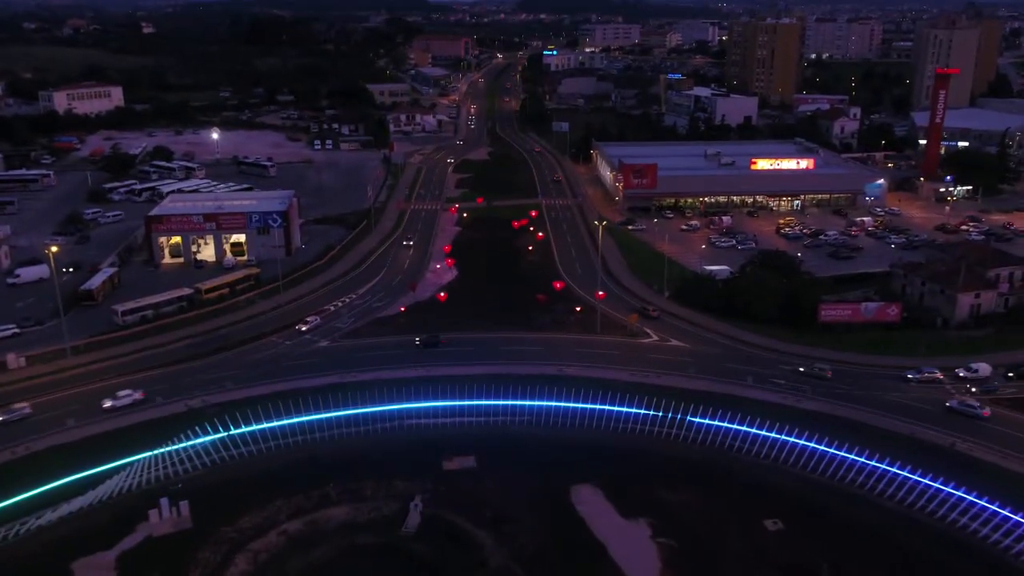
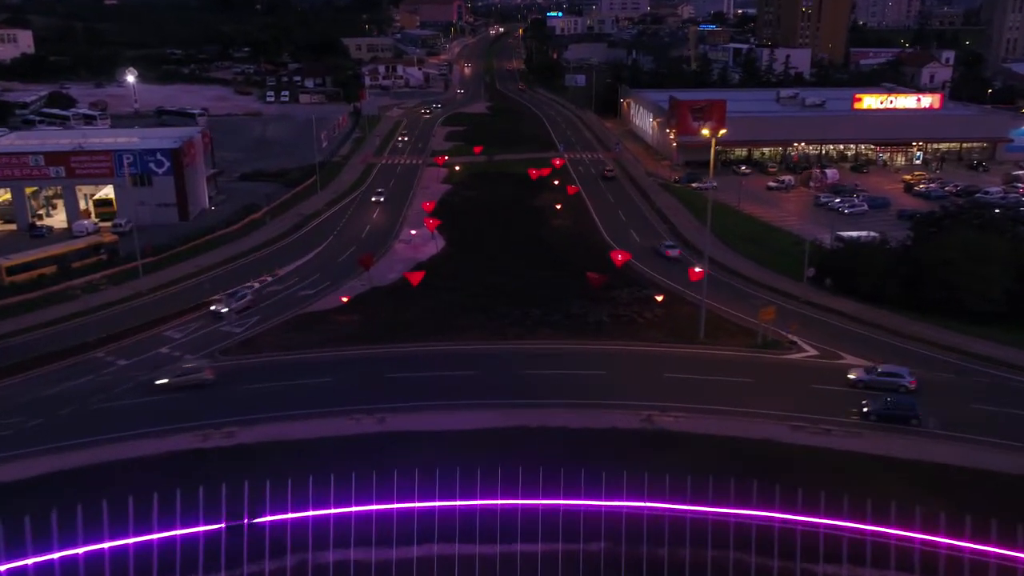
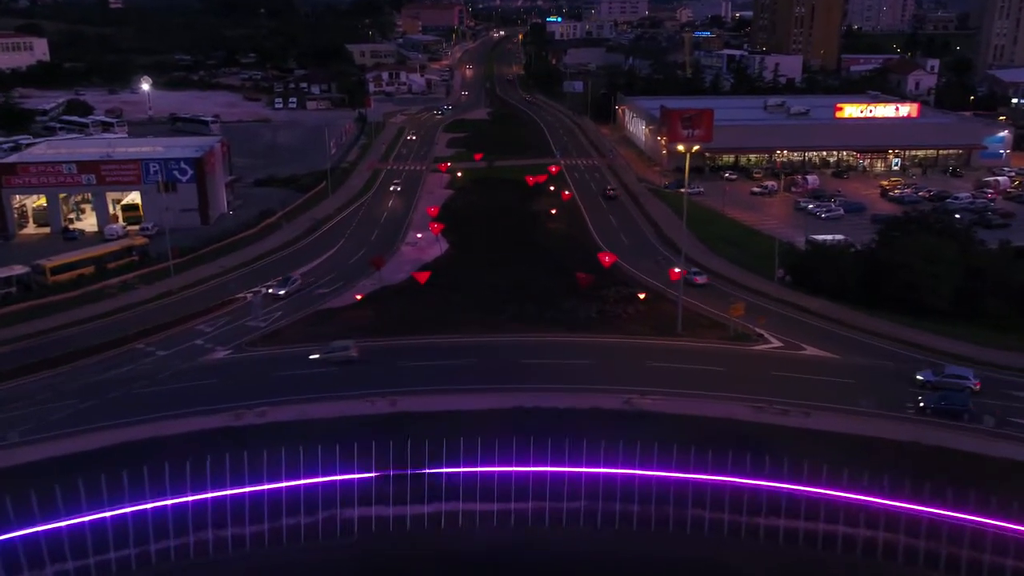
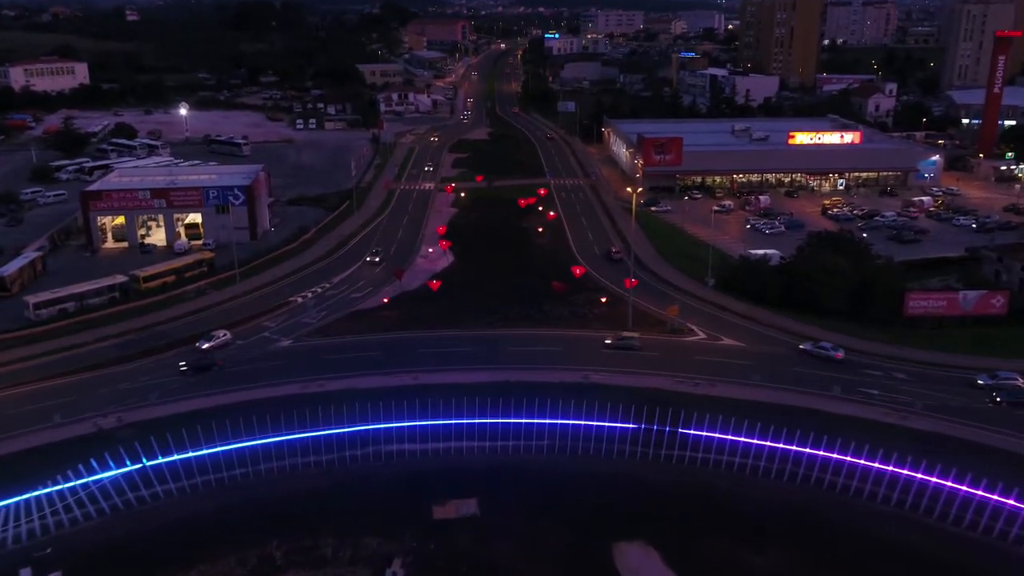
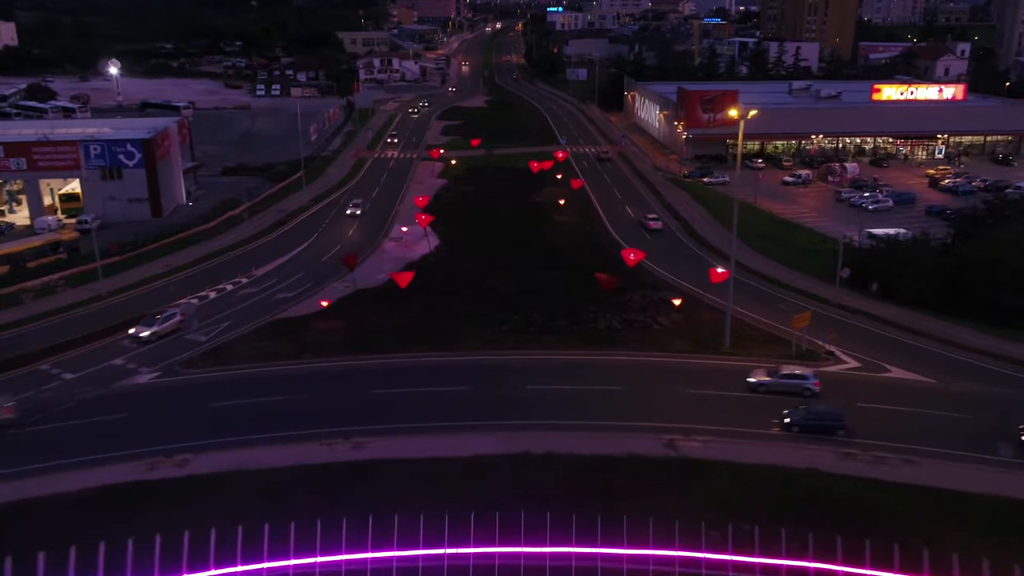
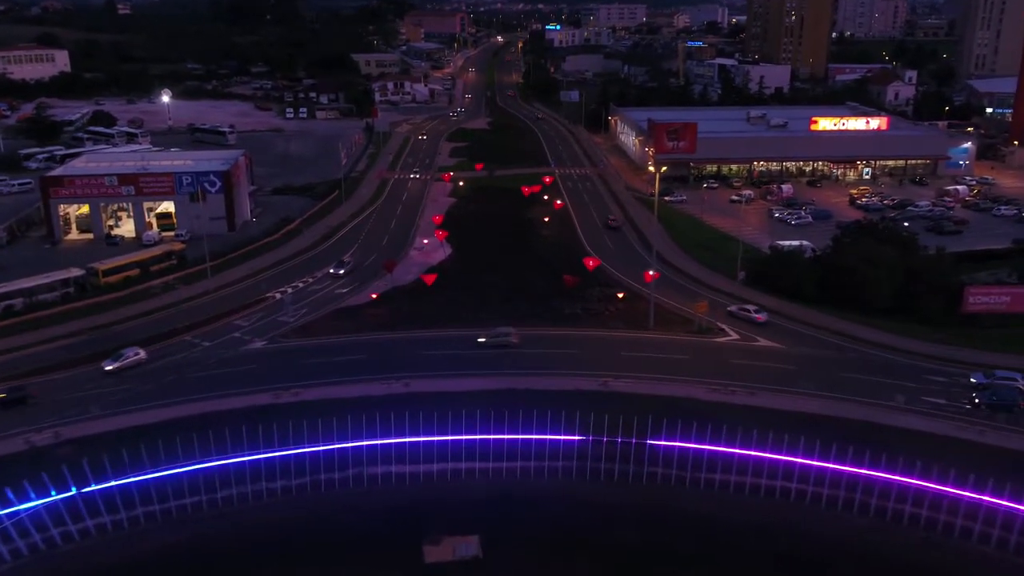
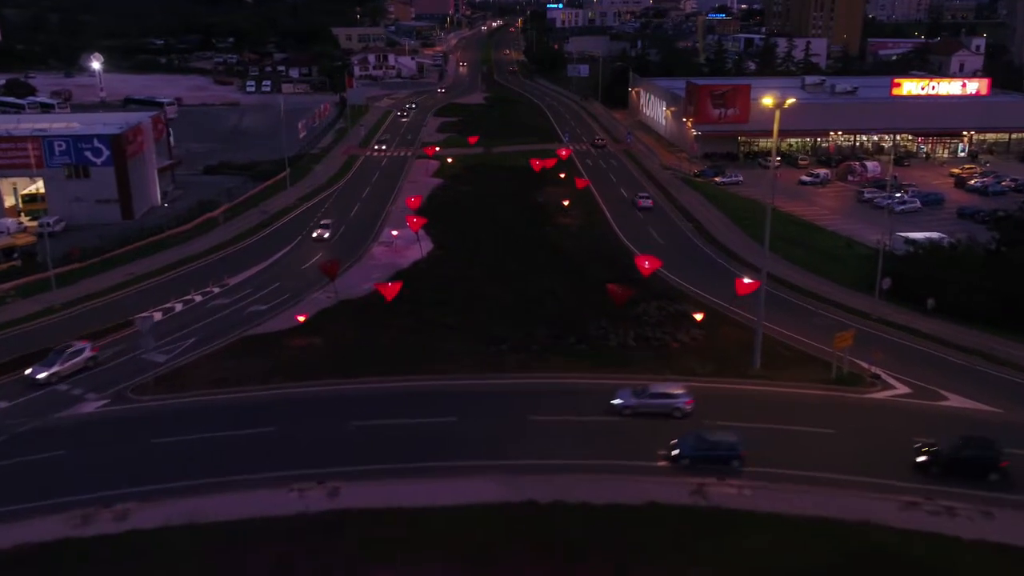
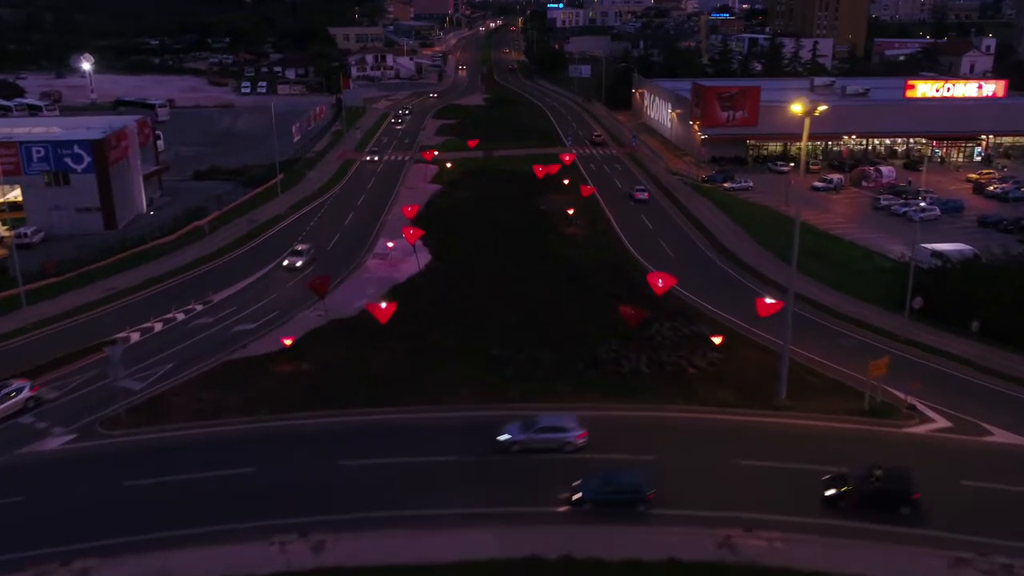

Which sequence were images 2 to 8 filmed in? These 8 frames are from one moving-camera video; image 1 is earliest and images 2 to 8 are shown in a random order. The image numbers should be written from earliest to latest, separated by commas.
4, 6, 3, 2, 5, 7, 8
